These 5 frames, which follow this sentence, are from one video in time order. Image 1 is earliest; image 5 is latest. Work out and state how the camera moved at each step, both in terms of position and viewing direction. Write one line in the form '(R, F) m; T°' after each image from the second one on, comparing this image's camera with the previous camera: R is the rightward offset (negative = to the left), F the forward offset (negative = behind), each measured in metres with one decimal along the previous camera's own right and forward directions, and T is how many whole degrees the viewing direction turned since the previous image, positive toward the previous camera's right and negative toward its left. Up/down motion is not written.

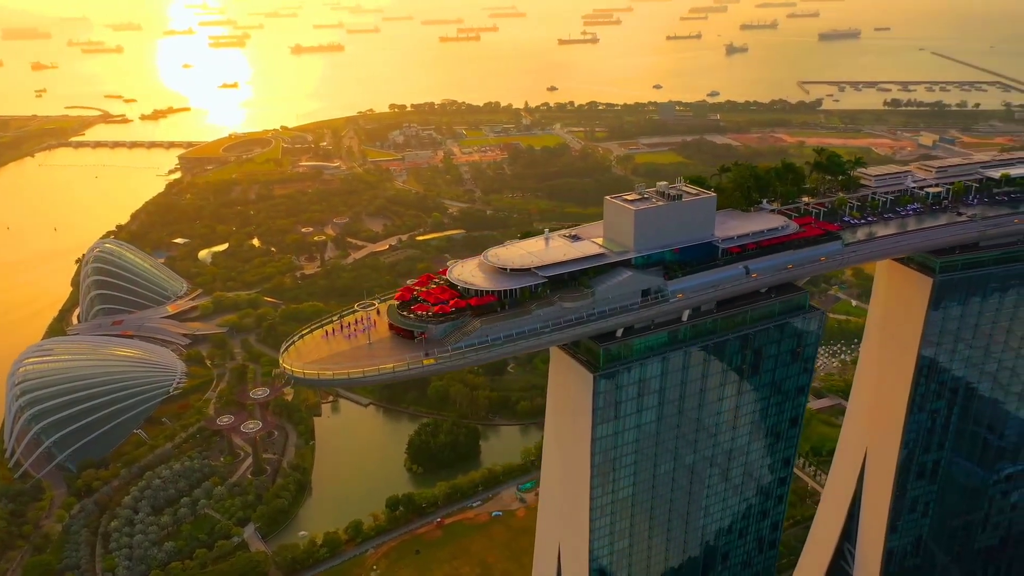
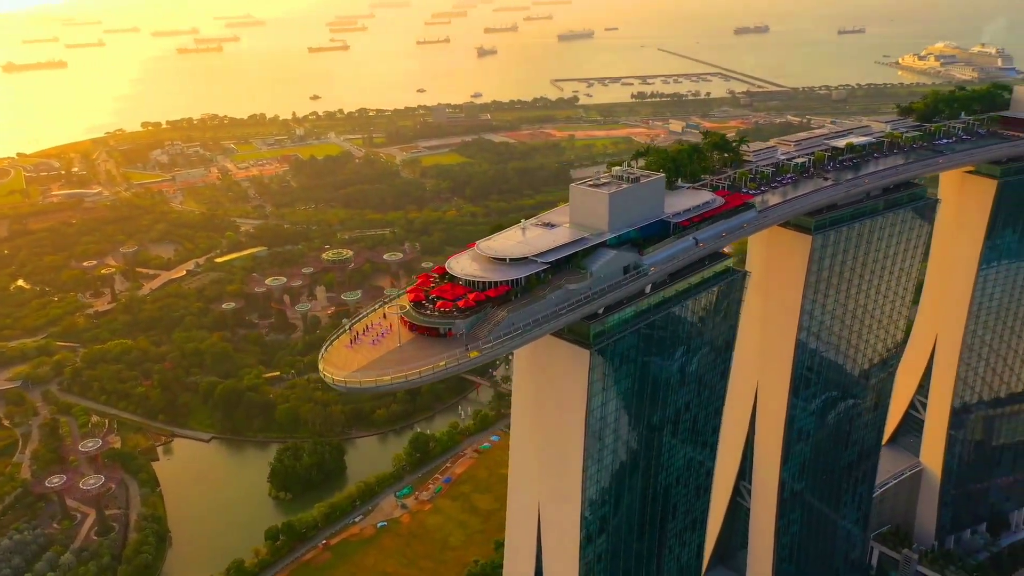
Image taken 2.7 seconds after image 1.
(-6.5, +0.2) m; +16°
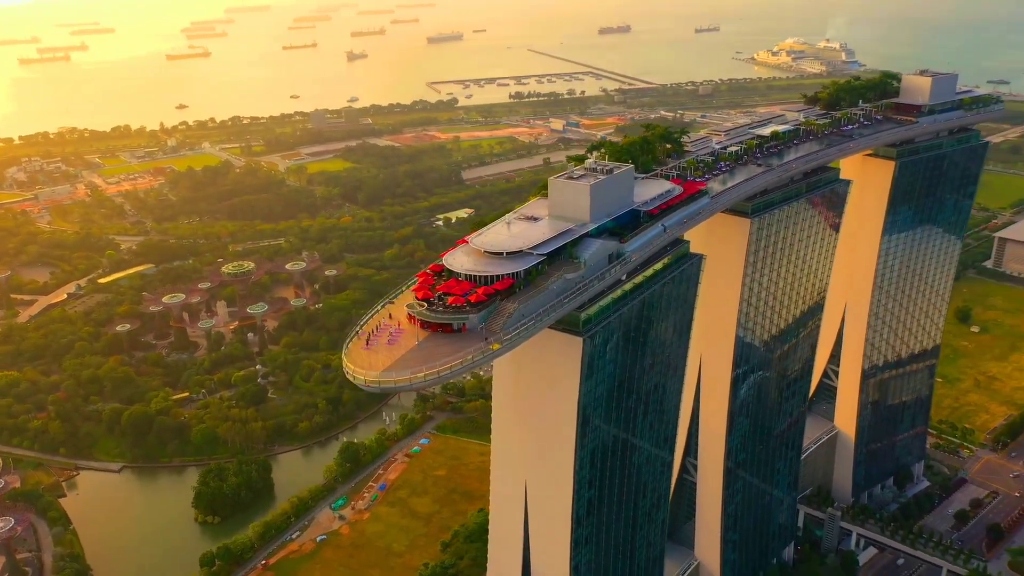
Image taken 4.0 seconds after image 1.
(-3.4, -0.2) m; +9°
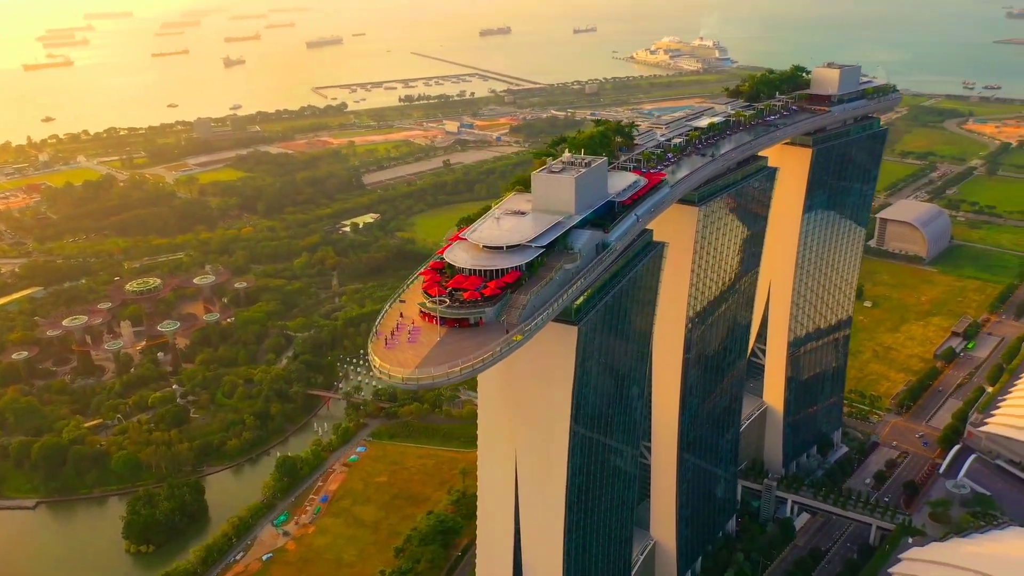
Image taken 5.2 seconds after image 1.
(-3.3, -0.2) m; +8°
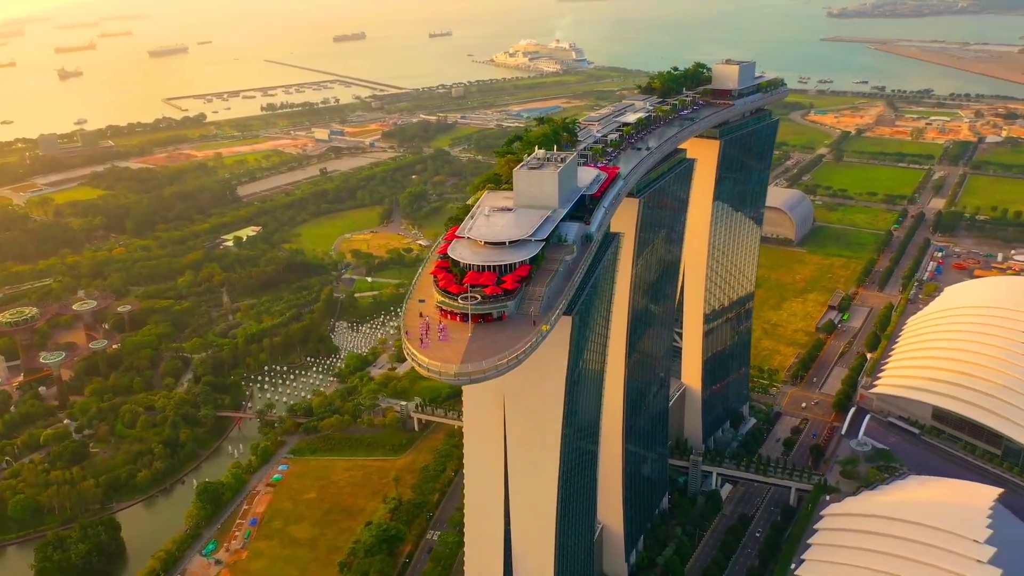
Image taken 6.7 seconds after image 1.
(-4.1, -0.1) m; +10°
